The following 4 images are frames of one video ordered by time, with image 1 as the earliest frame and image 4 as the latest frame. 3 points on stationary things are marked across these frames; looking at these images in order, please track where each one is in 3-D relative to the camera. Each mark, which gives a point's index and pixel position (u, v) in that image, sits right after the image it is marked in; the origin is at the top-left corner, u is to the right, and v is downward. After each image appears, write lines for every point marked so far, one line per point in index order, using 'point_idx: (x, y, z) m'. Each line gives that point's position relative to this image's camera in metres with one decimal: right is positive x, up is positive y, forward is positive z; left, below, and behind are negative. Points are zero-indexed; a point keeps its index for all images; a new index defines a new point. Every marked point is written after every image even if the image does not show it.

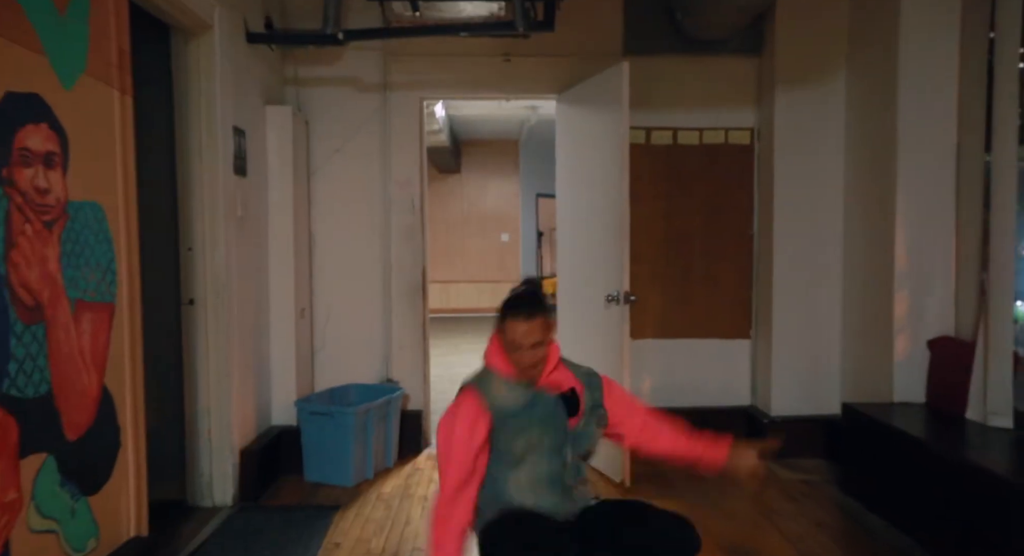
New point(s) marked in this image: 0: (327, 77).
0: (-1.1, +1.2, +3.6) m
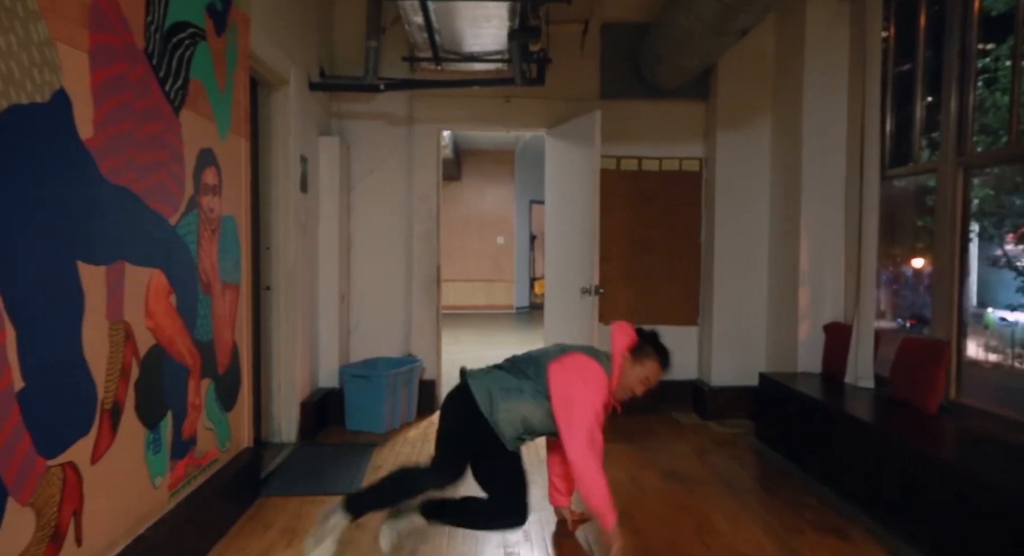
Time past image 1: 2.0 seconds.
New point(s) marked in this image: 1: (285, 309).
0: (-1.1, +1.2, +4.5) m
1: (-1.3, -0.2, +3.6) m
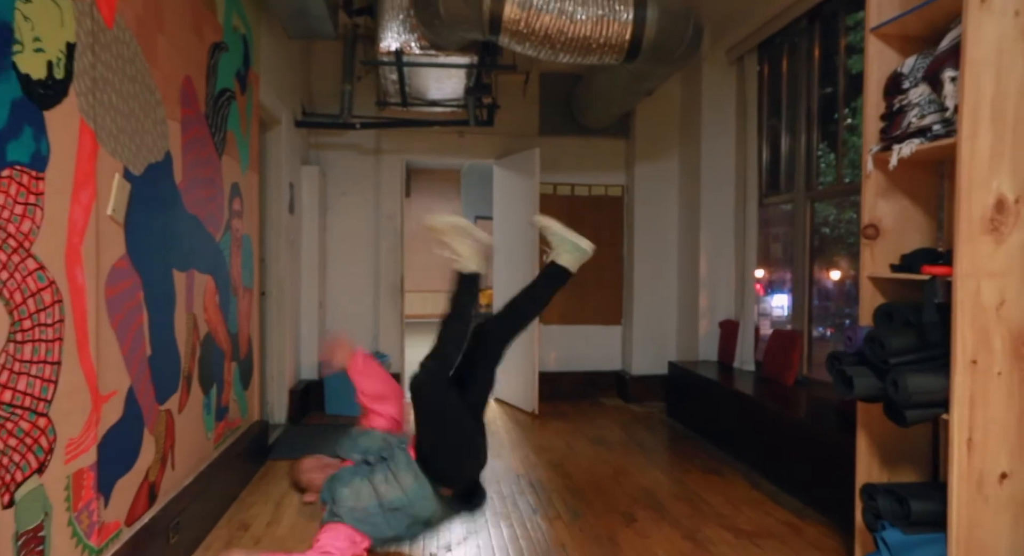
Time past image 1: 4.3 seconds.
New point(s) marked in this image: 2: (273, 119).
0: (-1.5, +1.1, +5.3) m
1: (-1.6, -0.2, +4.3) m
2: (-1.6, +1.1, +4.2) m
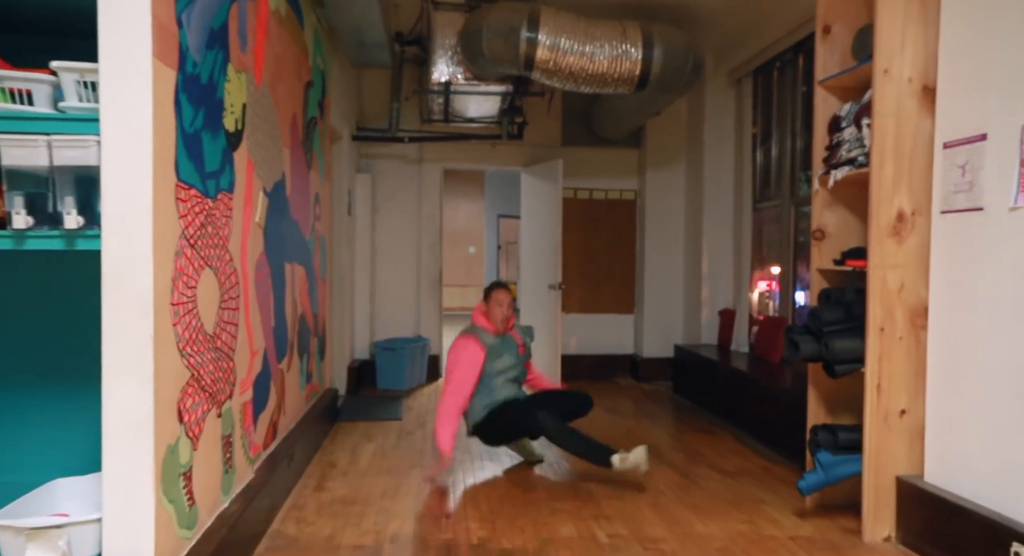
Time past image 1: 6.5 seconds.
0: (-1.2, +1.2, +6.1) m
1: (-1.4, -0.2, +5.1) m
2: (-1.4, +1.1, +5.0) m
